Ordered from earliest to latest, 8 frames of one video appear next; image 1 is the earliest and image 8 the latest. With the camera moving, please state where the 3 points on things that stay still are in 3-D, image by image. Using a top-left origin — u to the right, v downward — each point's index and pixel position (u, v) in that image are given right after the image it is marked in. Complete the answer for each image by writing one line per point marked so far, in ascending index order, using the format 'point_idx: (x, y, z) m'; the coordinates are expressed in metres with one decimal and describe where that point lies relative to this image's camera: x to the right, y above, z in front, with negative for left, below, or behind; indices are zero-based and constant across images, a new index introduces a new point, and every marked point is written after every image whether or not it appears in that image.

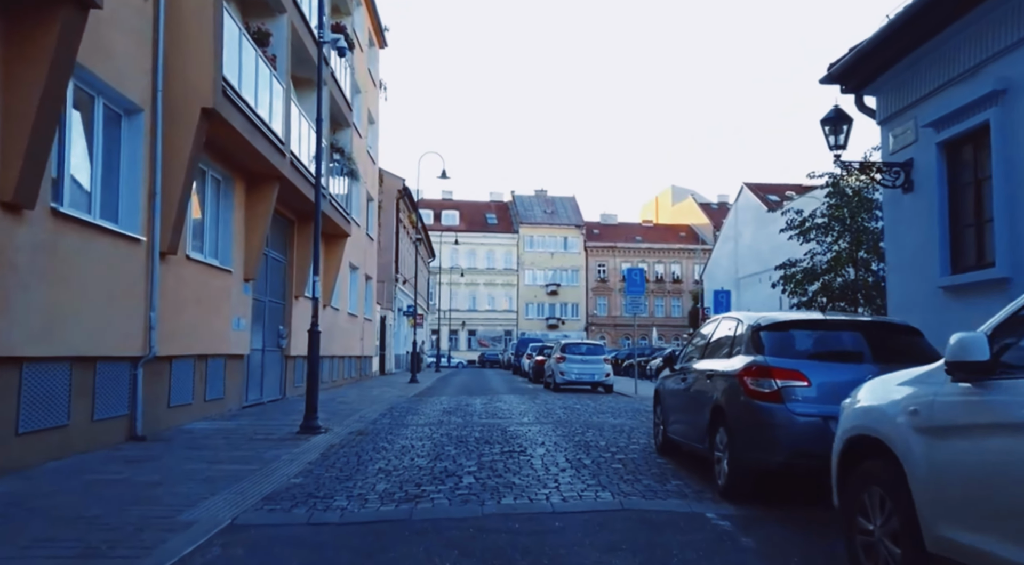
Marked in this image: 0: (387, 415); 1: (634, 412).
0: (-2.7, -2.8, +16.9) m
1: (+2.7, -2.9, +17.5) m
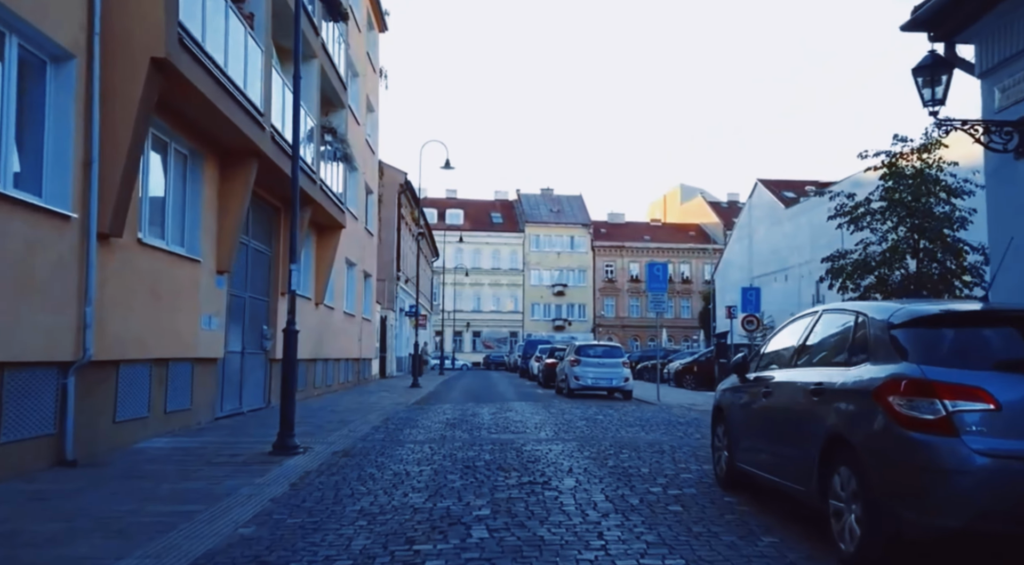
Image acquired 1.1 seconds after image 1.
0: (-2.4, -2.7, +14.6) m
1: (+3.0, -2.7, +15.2) m
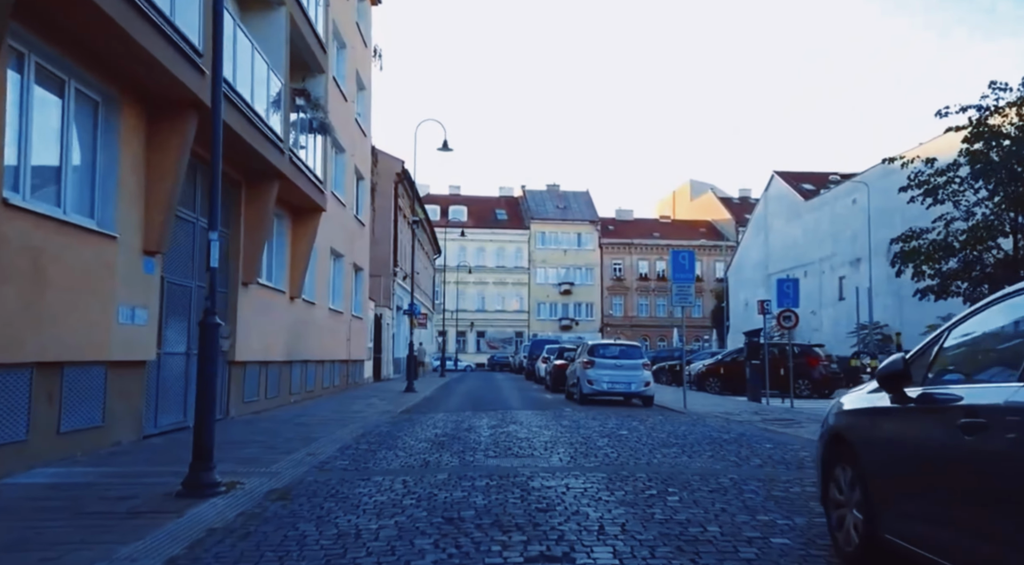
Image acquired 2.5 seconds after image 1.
0: (-2.4, -2.4, +11.6) m
1: (+3.0, -2.5, +12.1) m
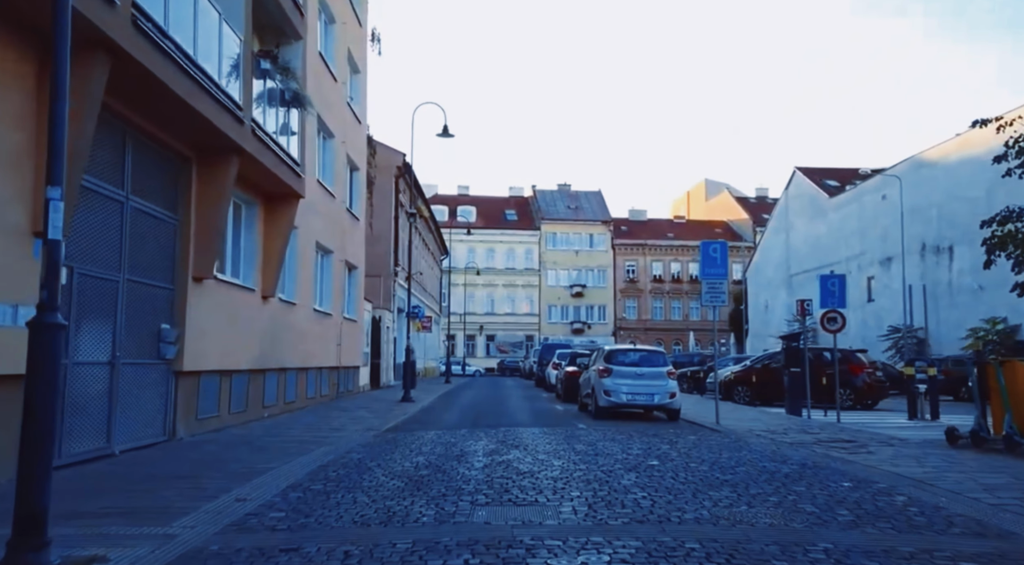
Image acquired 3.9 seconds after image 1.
0: (-2.4, -2.3, +8.8) m
1: (+3.0, -2.3, +9.3) m
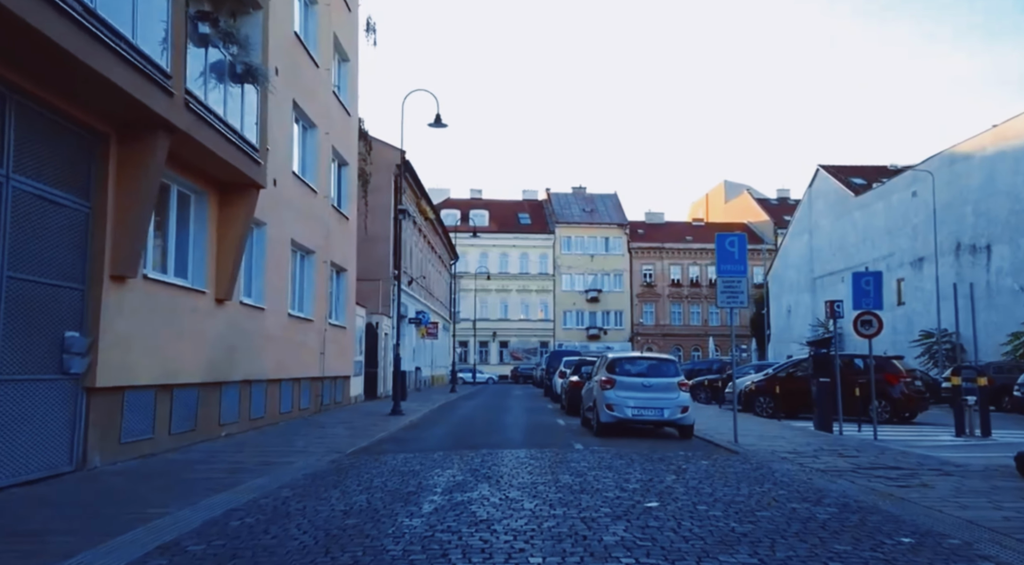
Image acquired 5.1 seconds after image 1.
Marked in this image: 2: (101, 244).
0: (-2.8, -2.2, +6.6) m
1: (+2.6, -2.2, +7.0) m
2: (-6.0, +0.5, +11.7) m
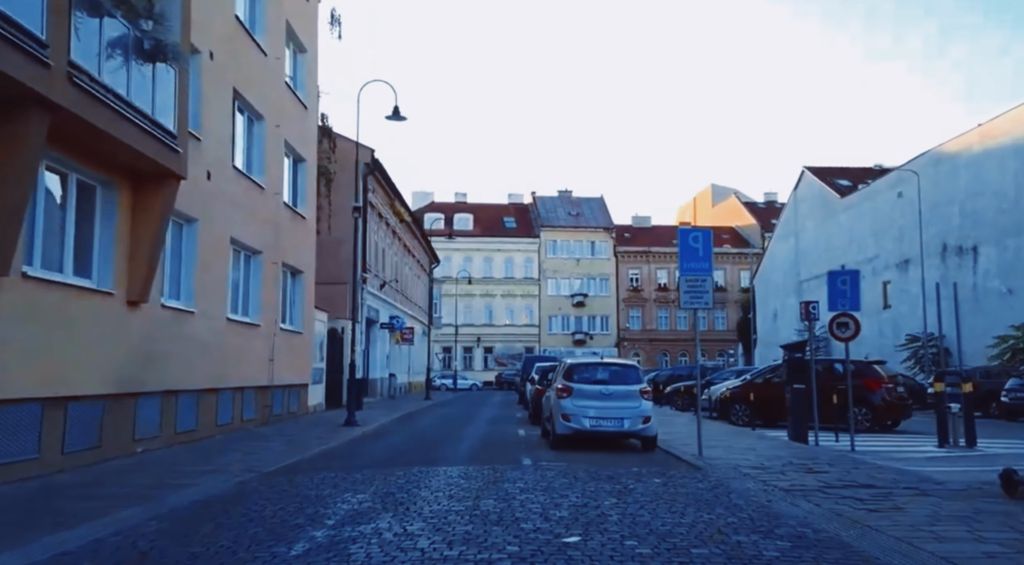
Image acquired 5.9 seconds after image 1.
0: (-3.8, -2.2, +5.3) m
1: (+1.6, -2.2, +5.6) m
2: (-7.0, +0.5, +10.3) m
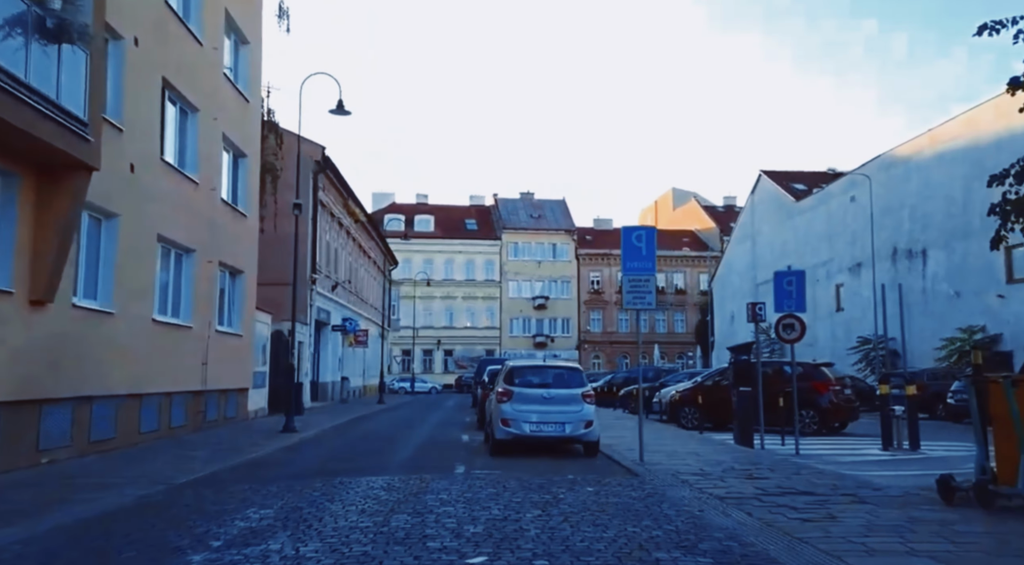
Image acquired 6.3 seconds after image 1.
0: (-4.5, -2.1, +4.5) m
1: (+0.8, -2.1, +5.1) m
2: (-7.9, +0.6, +9.3) m
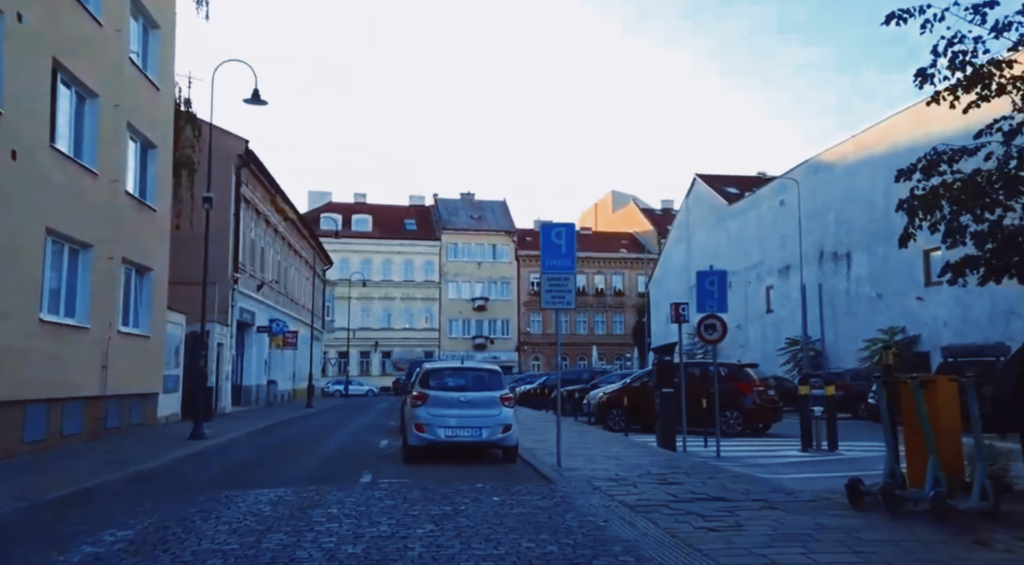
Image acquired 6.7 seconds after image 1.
0: (-5.3, -2.1, +3.5) m
1: (0.0, -2.1, +4.5) m
2: (-9.0, +0.6, +8.1) m
